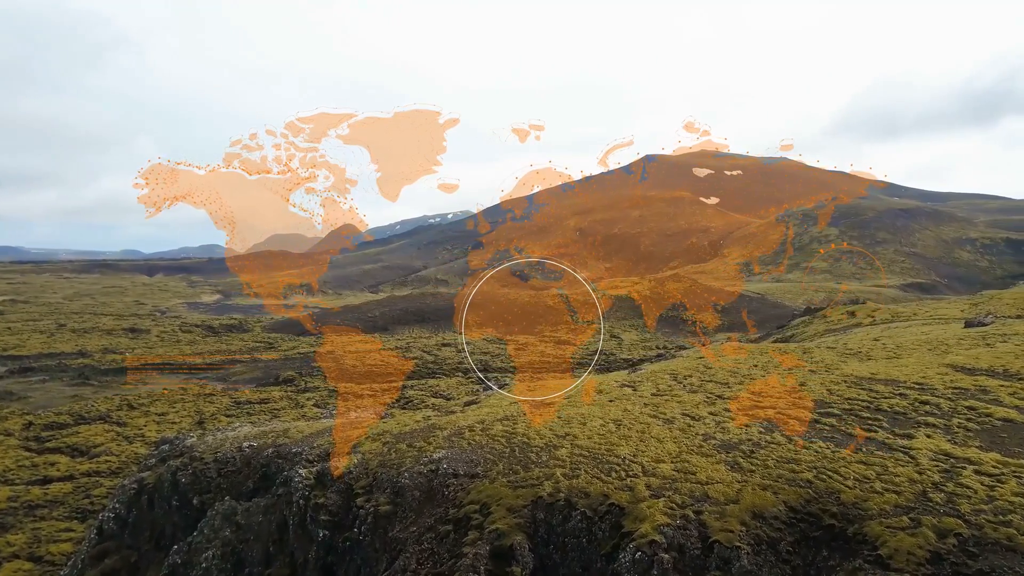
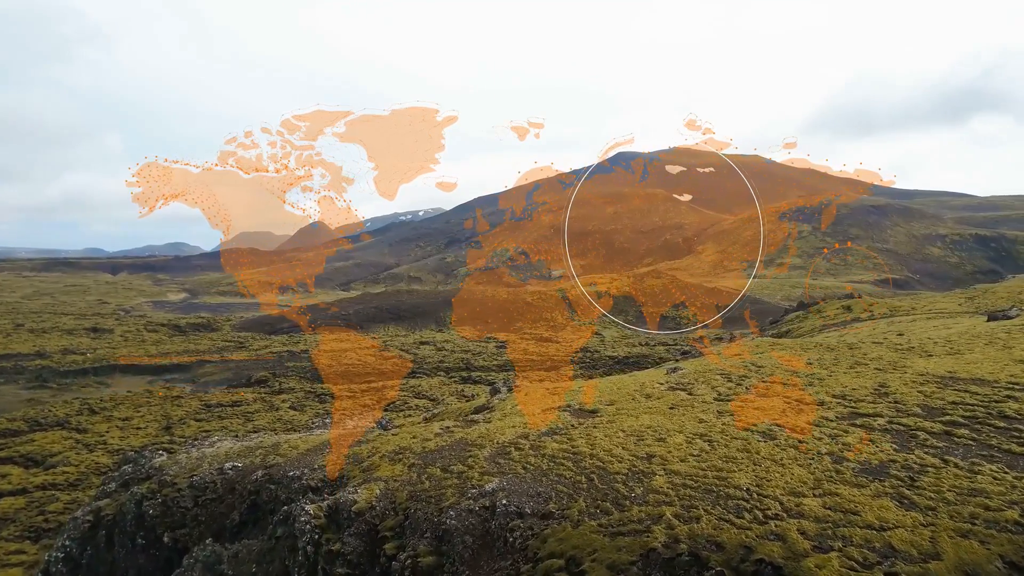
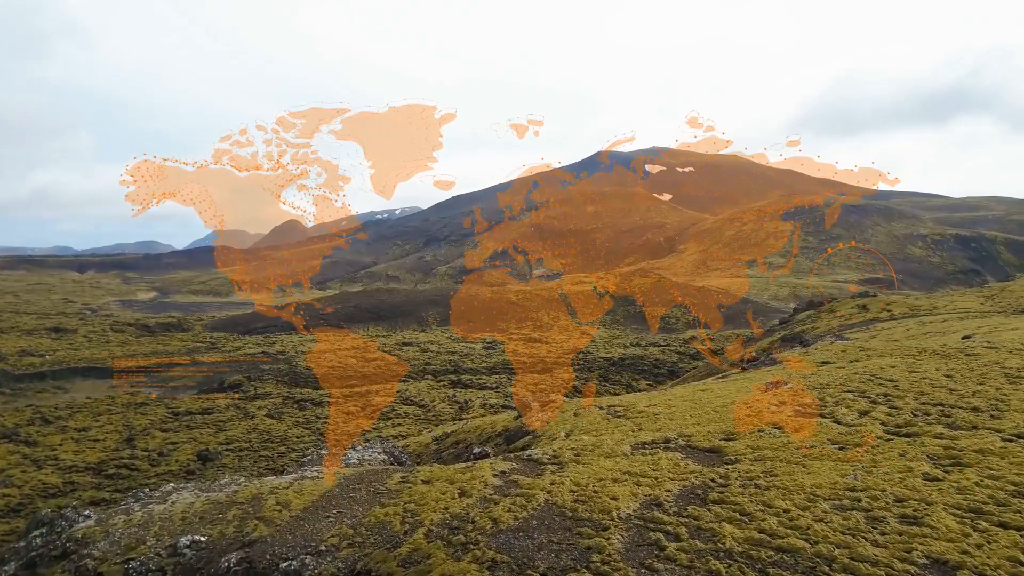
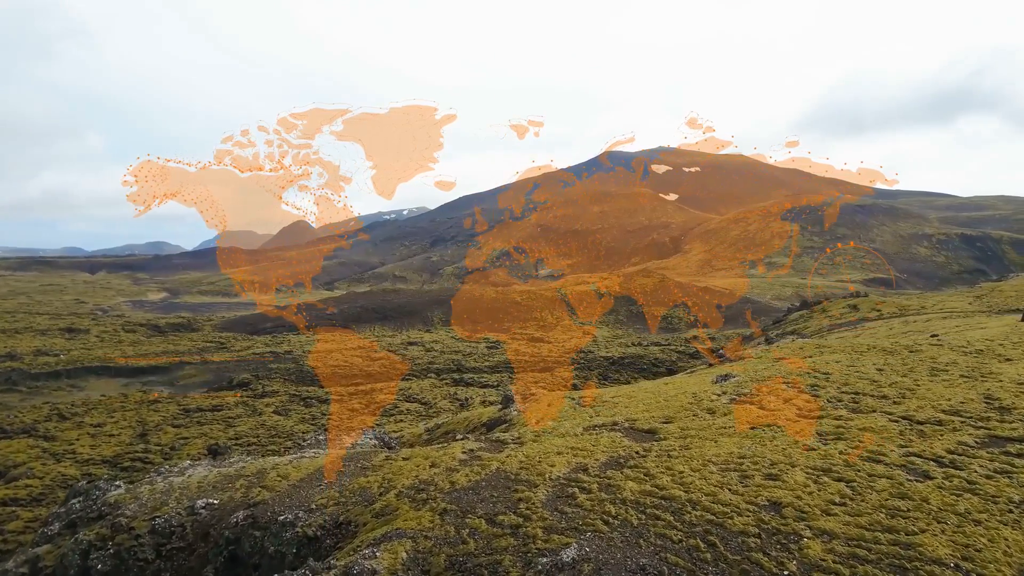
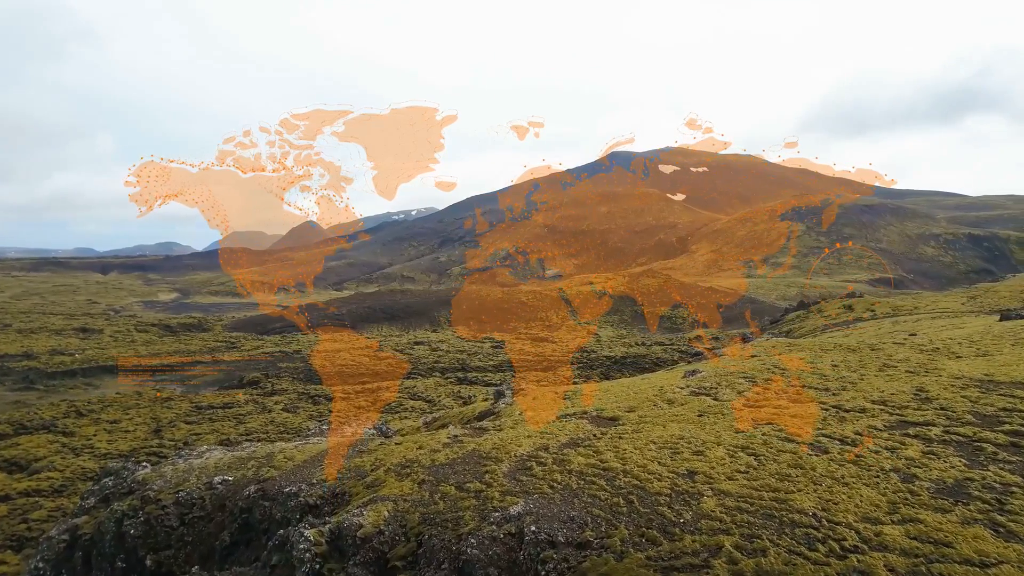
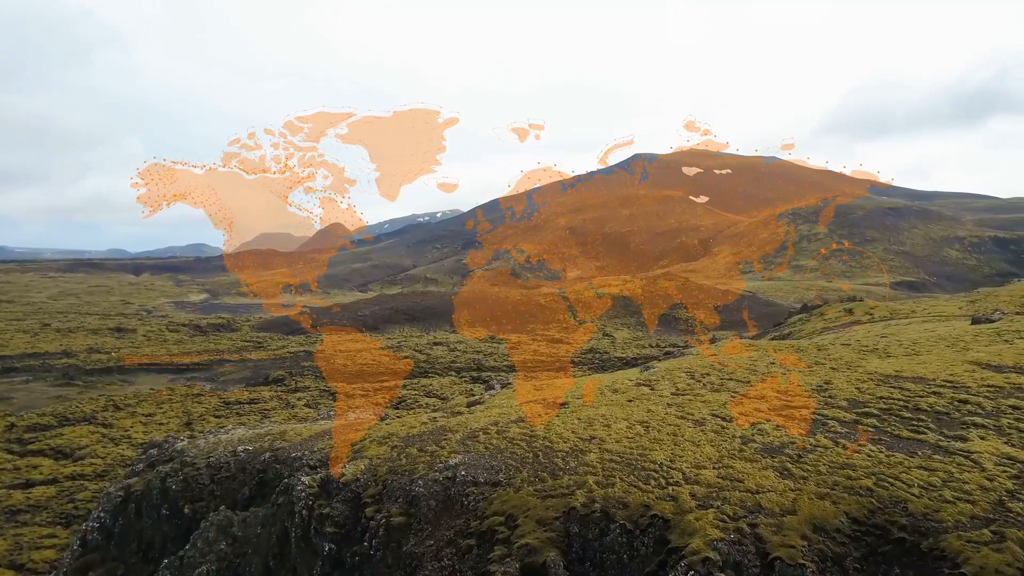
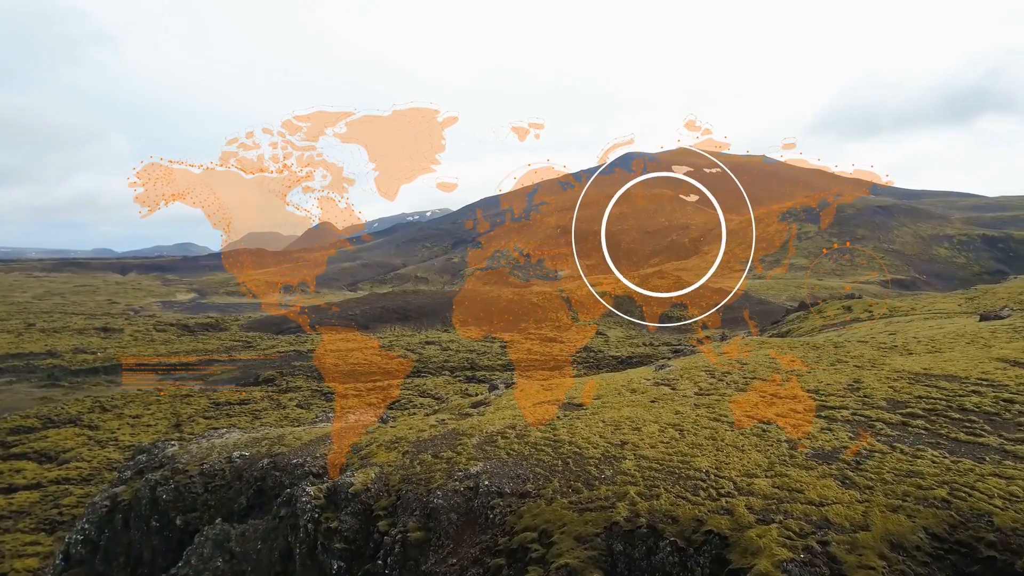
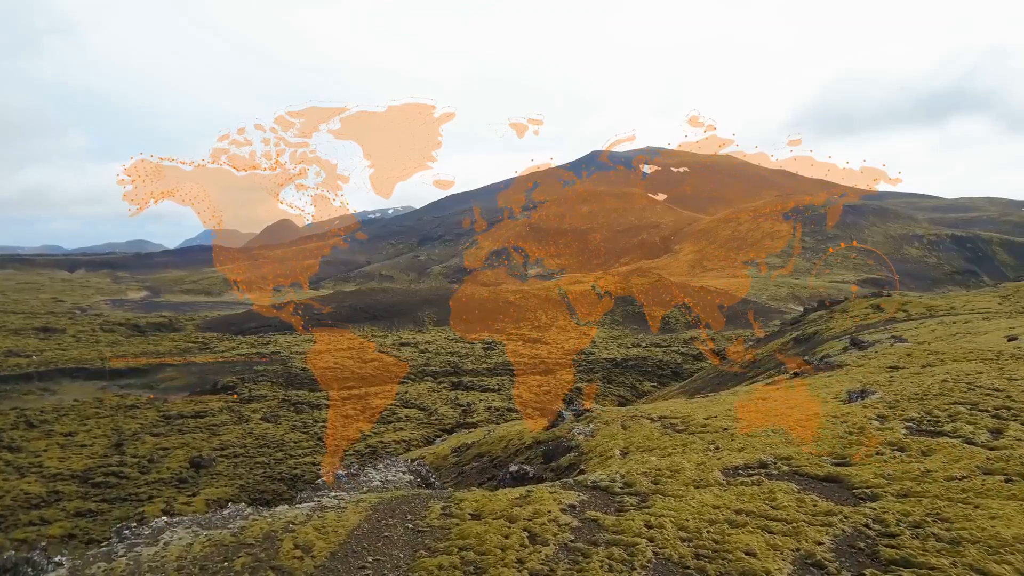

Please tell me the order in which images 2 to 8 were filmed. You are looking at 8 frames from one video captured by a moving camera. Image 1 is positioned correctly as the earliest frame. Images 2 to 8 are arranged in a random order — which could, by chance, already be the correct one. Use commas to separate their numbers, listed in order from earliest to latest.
6, 7, 2, 5, 4, 3, 8
